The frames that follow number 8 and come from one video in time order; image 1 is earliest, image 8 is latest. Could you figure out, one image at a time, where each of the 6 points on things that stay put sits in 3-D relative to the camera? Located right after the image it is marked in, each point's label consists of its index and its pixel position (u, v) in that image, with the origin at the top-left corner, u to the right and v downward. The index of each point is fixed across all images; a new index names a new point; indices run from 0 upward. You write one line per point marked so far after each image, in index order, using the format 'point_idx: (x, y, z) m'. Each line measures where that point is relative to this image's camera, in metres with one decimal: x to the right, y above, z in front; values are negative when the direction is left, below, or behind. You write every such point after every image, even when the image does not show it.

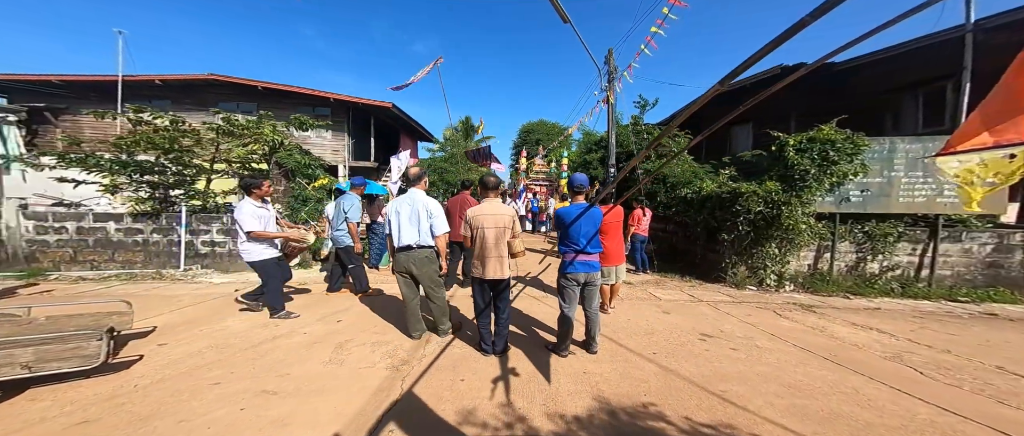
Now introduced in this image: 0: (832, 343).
0: (+3.9, -1.5, +3.4) m
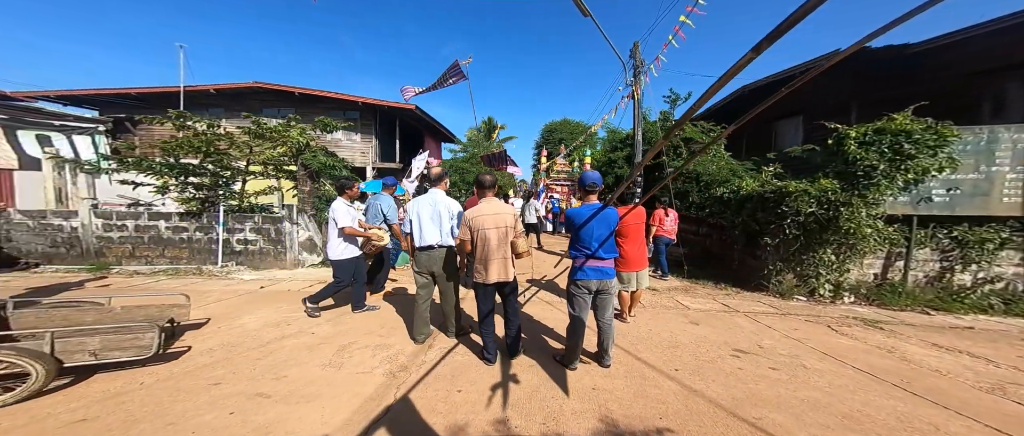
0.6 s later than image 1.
0: (+4.0, -1.5, +2.8) m
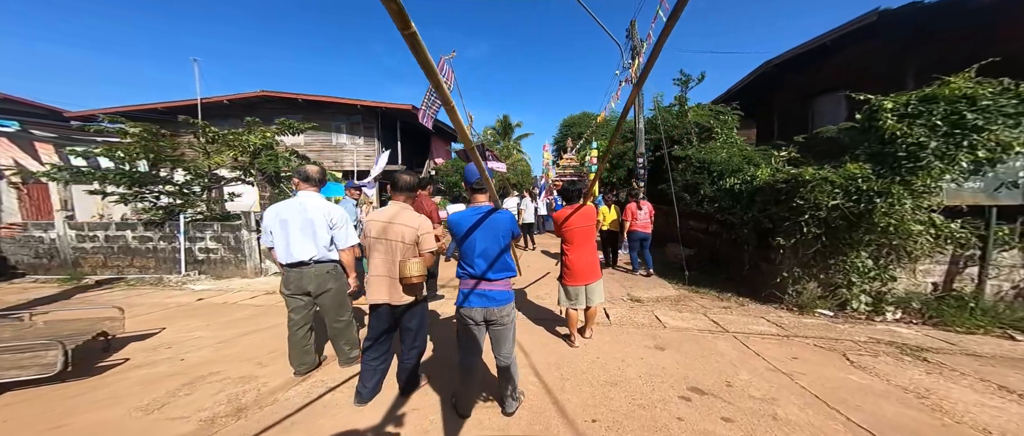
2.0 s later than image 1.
0: (+3.0, -1.5, +2.0) m
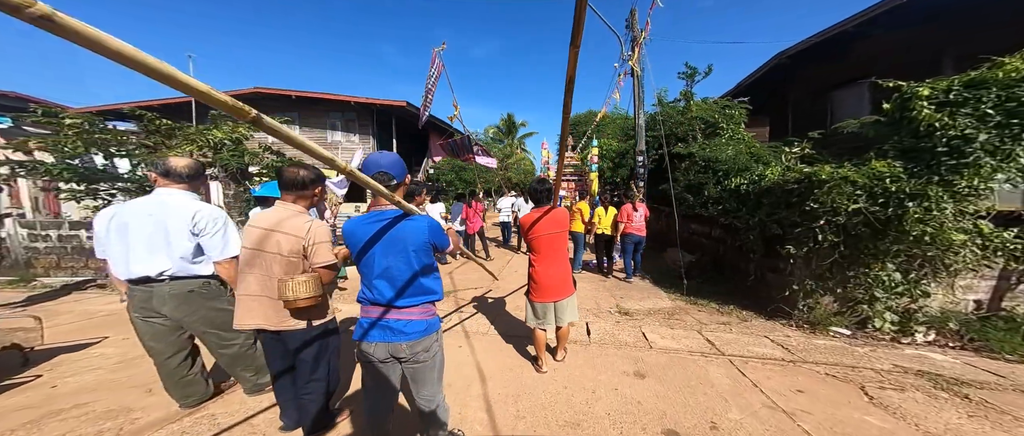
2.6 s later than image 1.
0: (+2.6, -1.6, +1.5) m
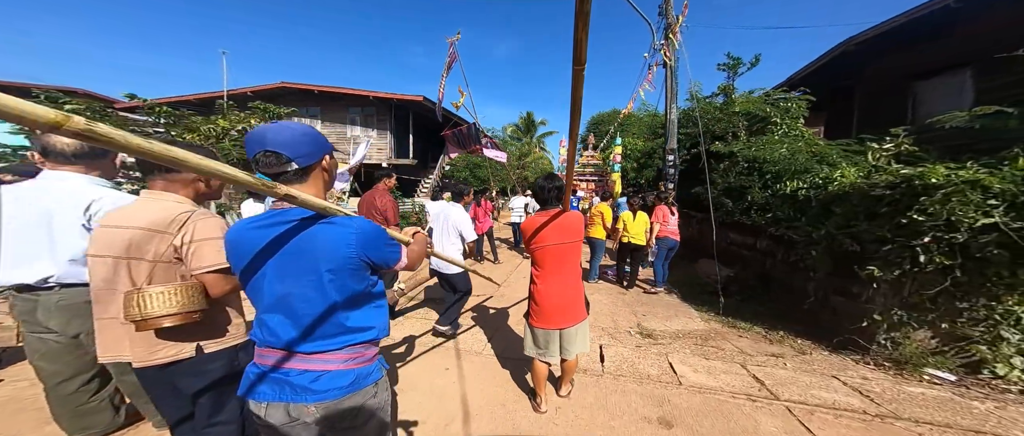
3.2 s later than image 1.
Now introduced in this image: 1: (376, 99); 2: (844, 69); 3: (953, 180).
0: (+2.4, -1.7, +0.8) m
1: (-5.5, +4.8, +11.4) m
2: (+7.9, +3.6, +6.7) m
3: (+3.8, +0.4, +2.5) m
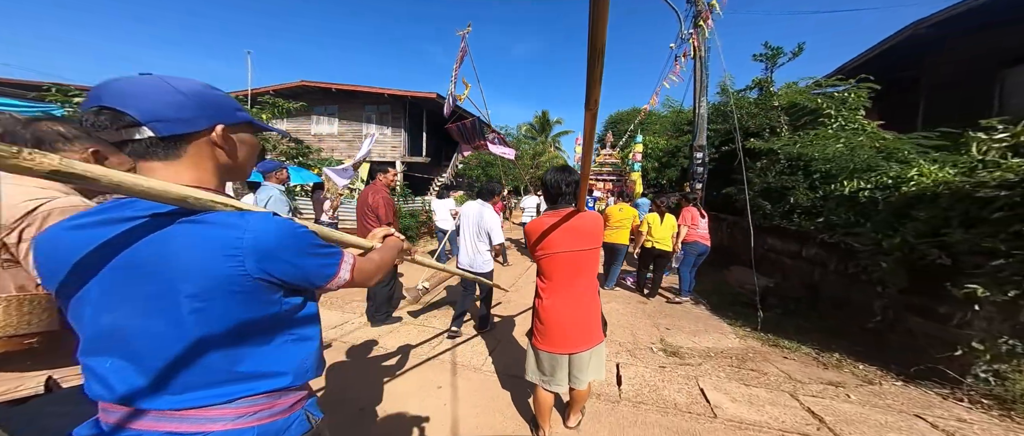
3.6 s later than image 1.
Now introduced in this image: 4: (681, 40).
0: (+2.3, -1.7, +0.3) m
1: (-4.8, +4.9, +11.3) m
2: (+8.2, +3.5, +5.9) m
3: (+3.8, +0.3, +1.9) m
4: (+4.2, +4.5, +7.0) m
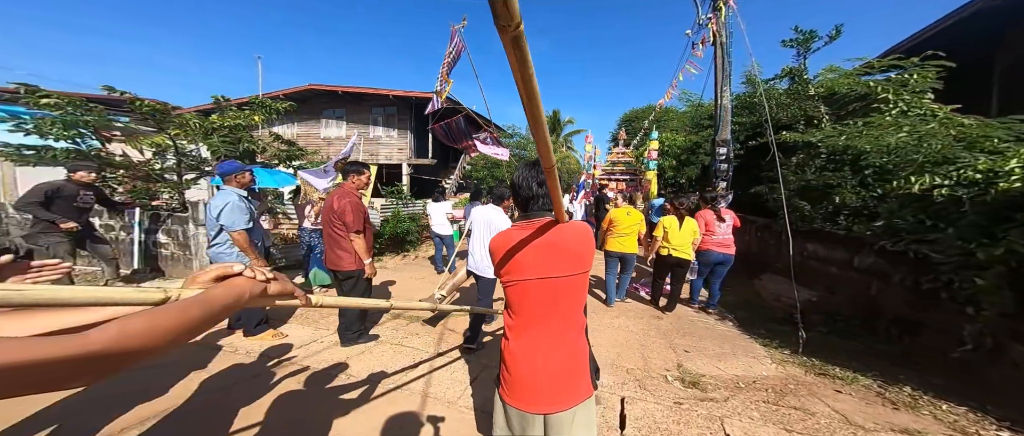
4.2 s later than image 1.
0: (+2.1, -1.7, -0.2) m
1: (-4.5, +4.8, +11.2) m
2: (+8.2, +3.4, +5.0) m
3: (+3.6, +0.3, +1.3) m
4: (+4.3, +4.4, +6.4) m
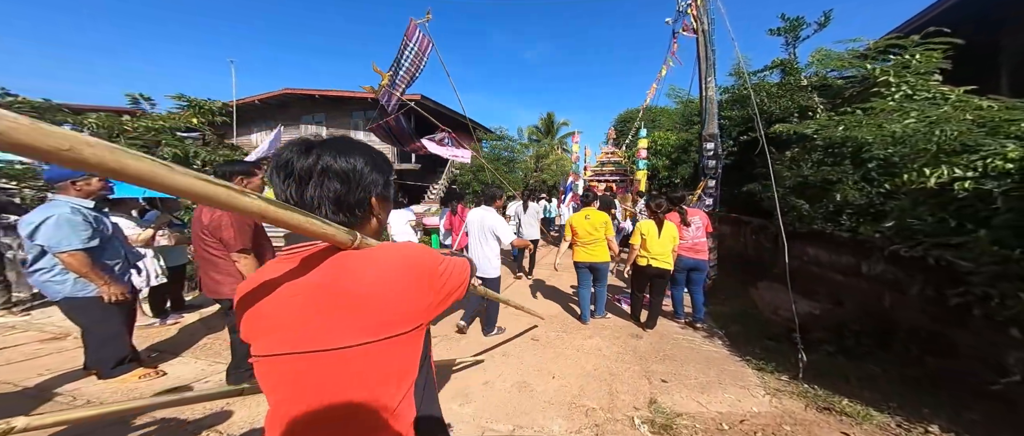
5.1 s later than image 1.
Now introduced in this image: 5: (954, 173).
0: (+1.5, -1.7, -0.8) m
1: (-5.2, +4.5, +10.7) m
2: (+7.6, +3.5, +4.6) m
3: (+3.0, +0.3, +0.8) m
4: (+3.6, +4.4, +6.0) m
5: (+3.5, +0.4, +2.3) m
